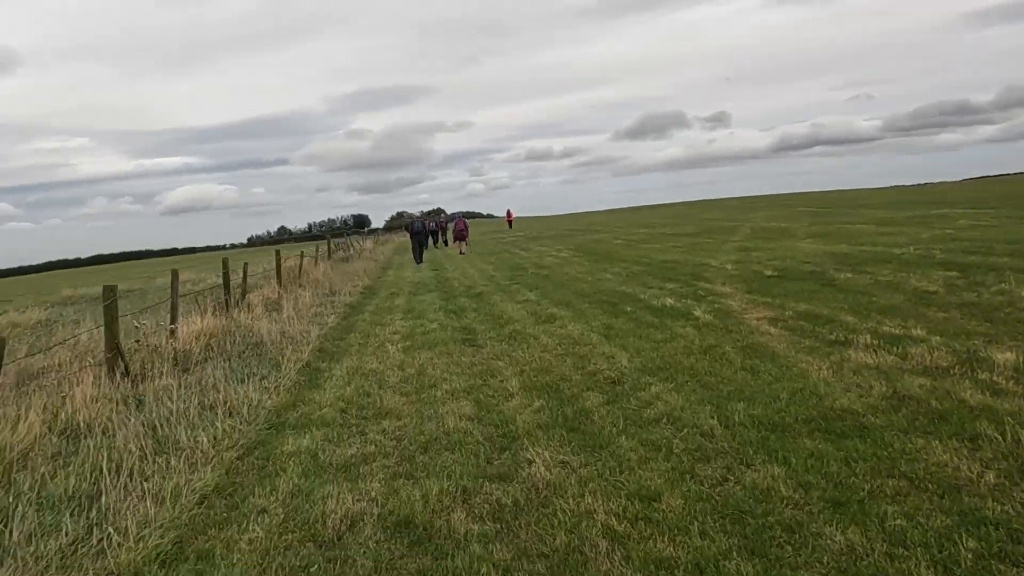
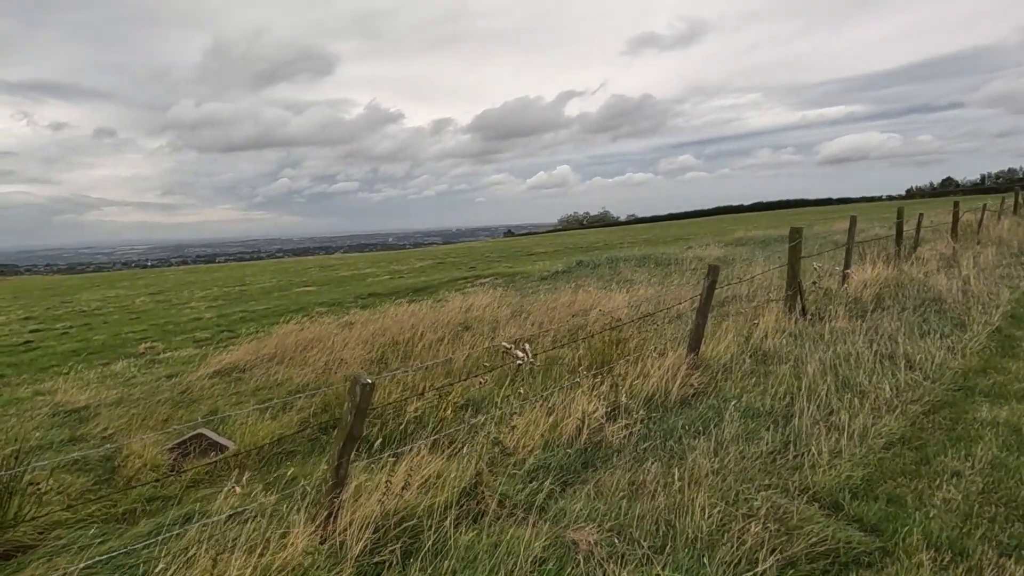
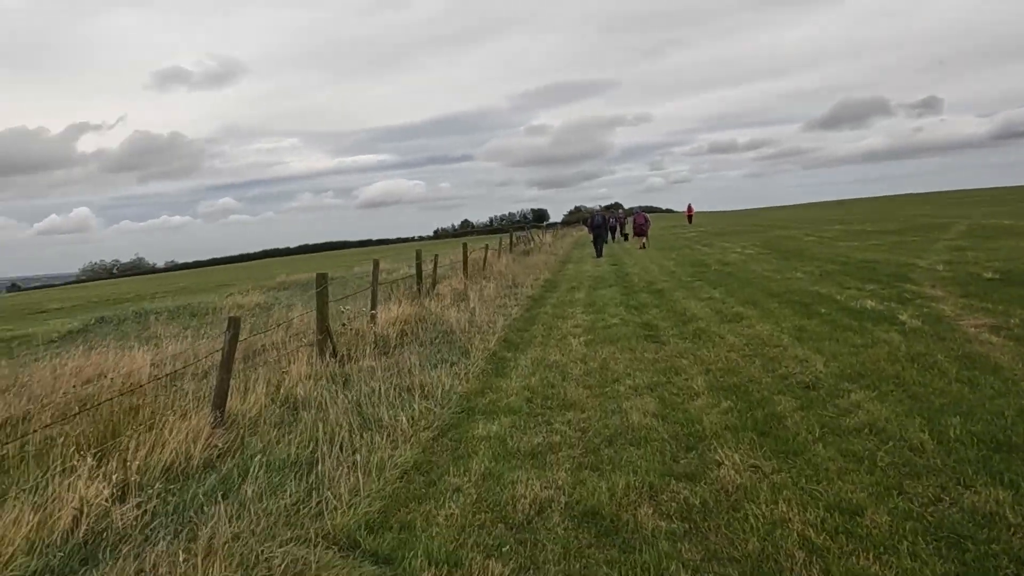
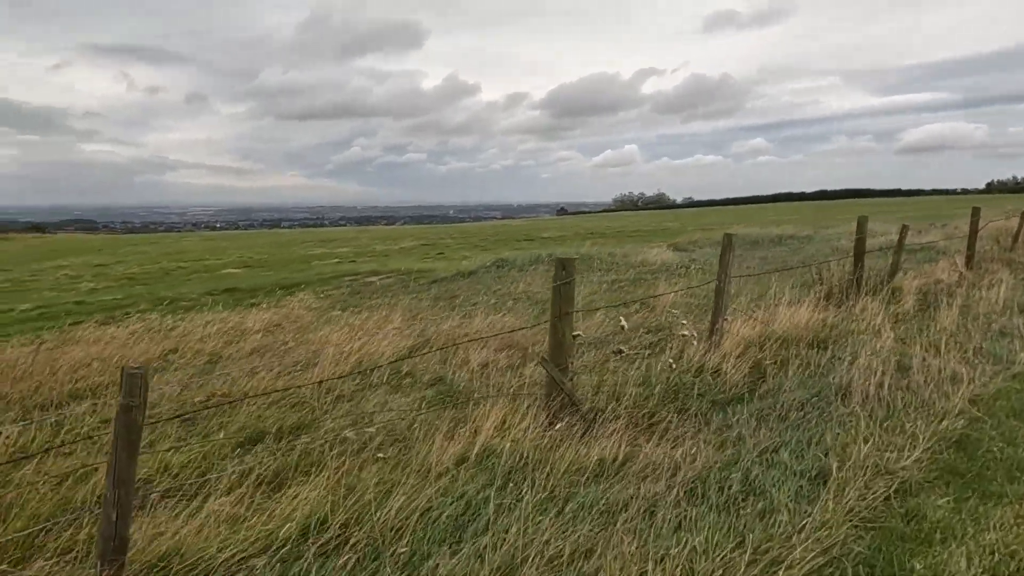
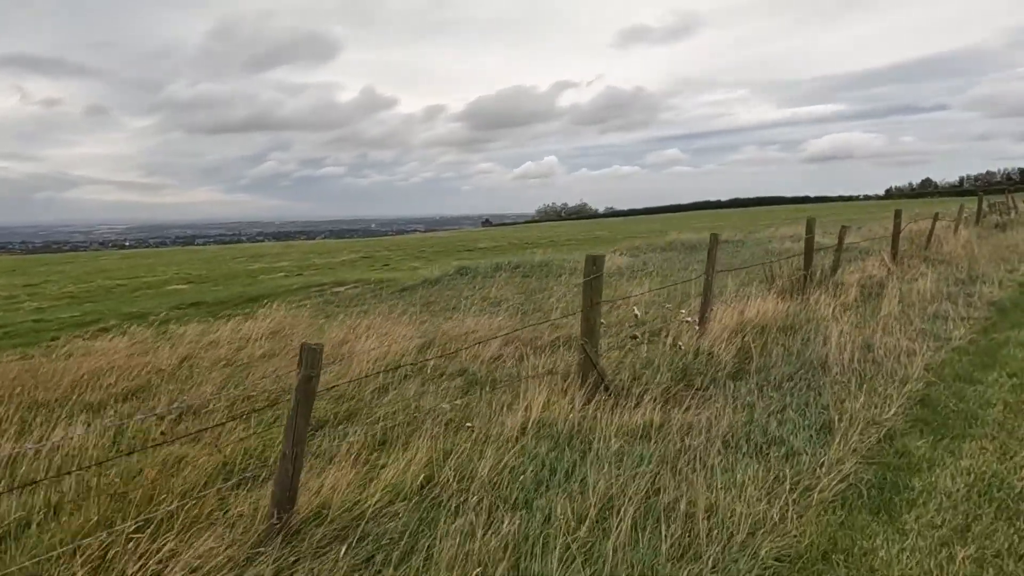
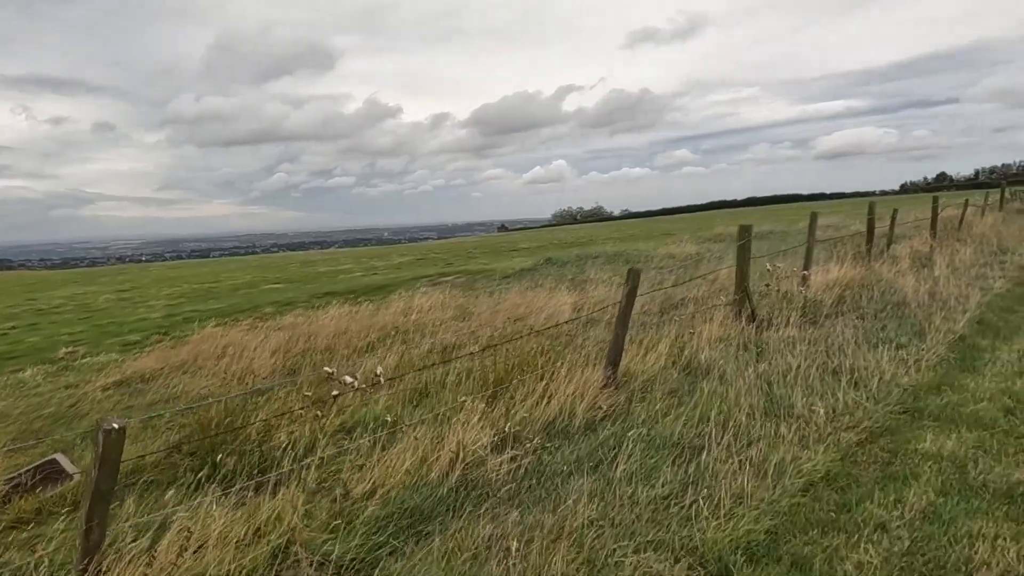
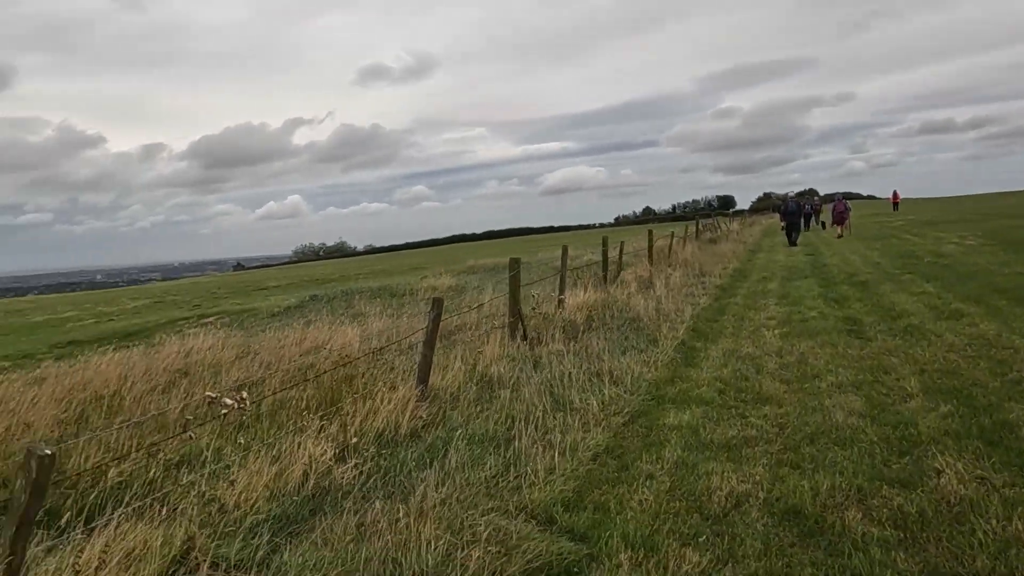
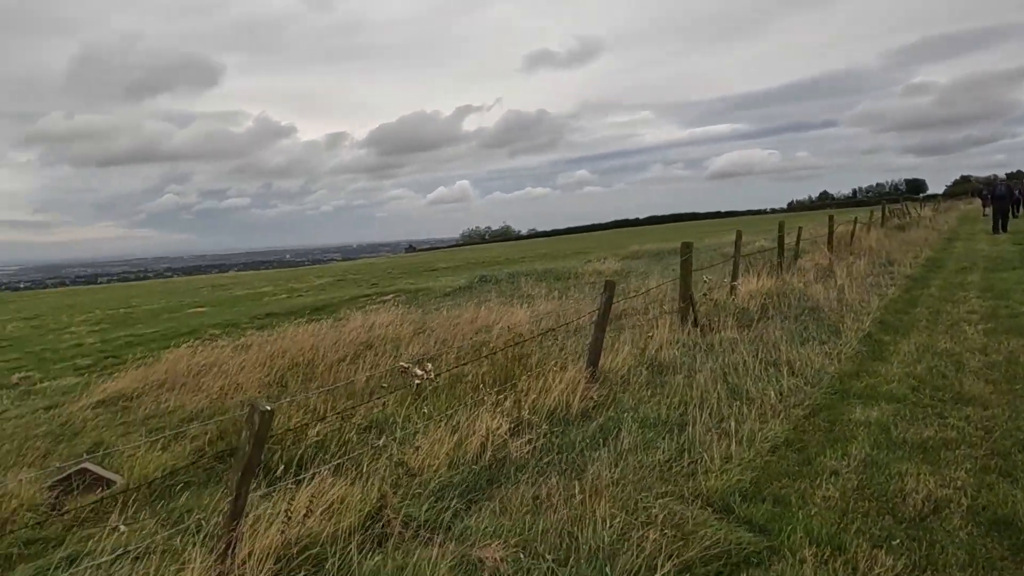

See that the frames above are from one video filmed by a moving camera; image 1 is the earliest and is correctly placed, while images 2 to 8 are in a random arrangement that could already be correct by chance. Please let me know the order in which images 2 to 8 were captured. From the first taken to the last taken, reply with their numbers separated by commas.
3, 7, 8, 2, 6, 5, 4
